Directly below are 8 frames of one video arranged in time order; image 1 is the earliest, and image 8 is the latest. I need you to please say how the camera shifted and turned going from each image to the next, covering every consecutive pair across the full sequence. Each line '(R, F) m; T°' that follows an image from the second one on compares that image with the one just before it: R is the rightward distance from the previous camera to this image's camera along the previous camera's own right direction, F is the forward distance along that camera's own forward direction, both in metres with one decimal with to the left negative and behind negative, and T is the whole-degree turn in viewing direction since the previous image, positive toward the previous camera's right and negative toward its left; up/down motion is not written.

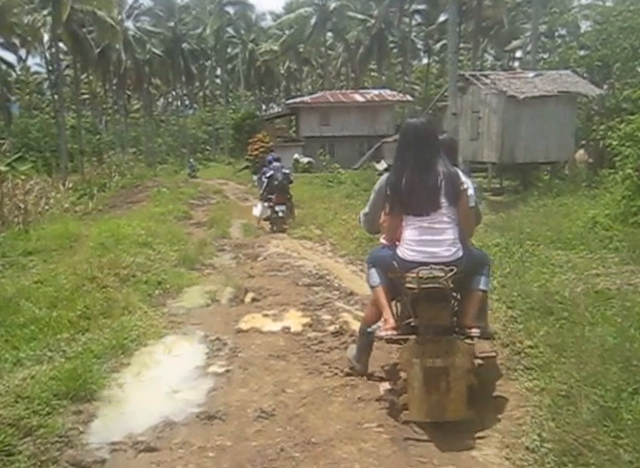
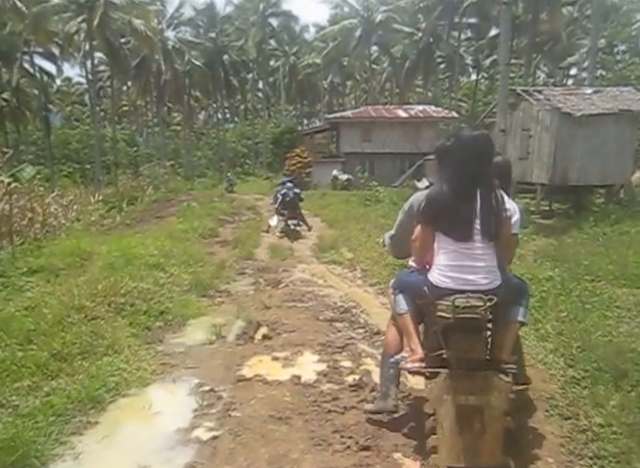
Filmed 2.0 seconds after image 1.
(+0.2, +1.0) m; -4°
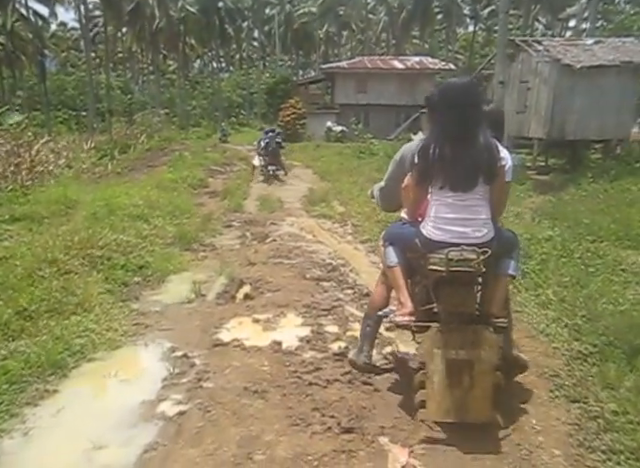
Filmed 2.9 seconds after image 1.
(+0.1, +0.5) m; 0°
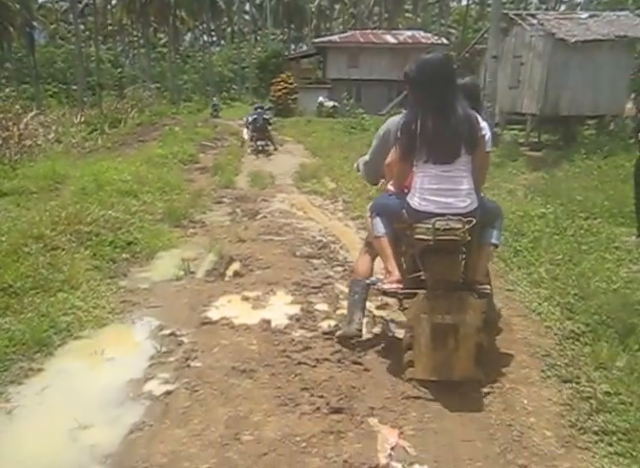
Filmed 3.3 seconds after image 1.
(0.0, +0.1) m; +1°
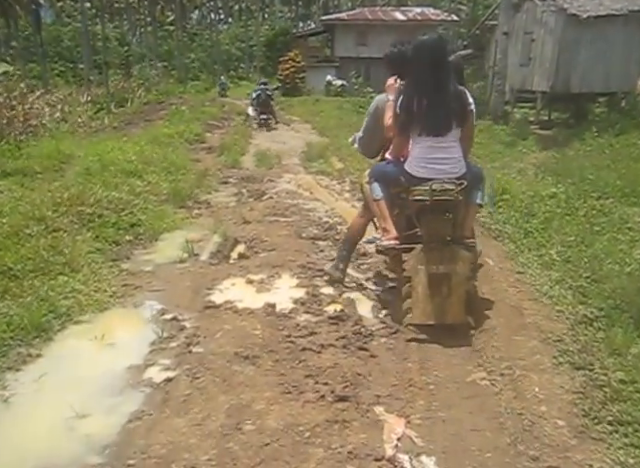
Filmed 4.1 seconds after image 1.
(0.0, +0.1) m; -1°
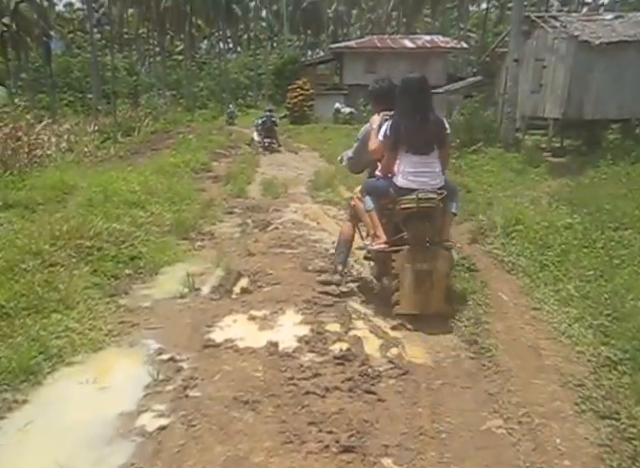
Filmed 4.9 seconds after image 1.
(0.0, +0.2) m; -1°
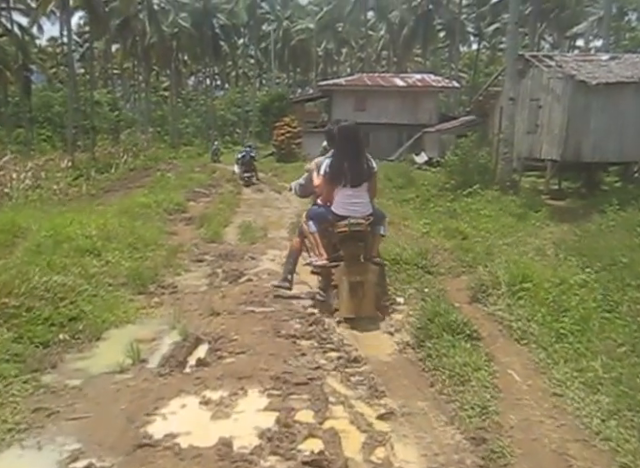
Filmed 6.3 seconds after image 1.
(+0.1, +0.9) m; +1°
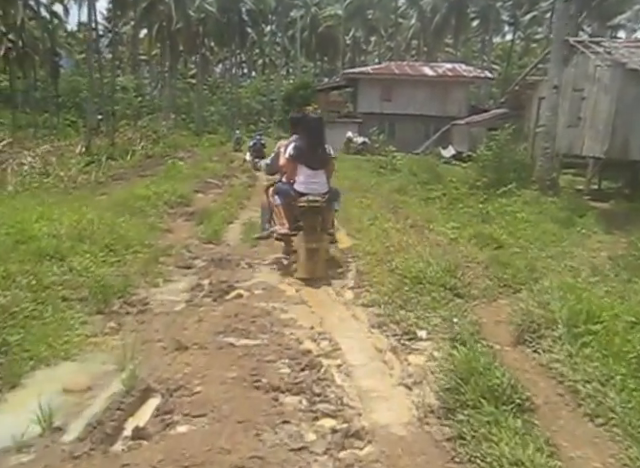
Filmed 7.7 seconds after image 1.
(+0.2, +1.4) m; -3°
